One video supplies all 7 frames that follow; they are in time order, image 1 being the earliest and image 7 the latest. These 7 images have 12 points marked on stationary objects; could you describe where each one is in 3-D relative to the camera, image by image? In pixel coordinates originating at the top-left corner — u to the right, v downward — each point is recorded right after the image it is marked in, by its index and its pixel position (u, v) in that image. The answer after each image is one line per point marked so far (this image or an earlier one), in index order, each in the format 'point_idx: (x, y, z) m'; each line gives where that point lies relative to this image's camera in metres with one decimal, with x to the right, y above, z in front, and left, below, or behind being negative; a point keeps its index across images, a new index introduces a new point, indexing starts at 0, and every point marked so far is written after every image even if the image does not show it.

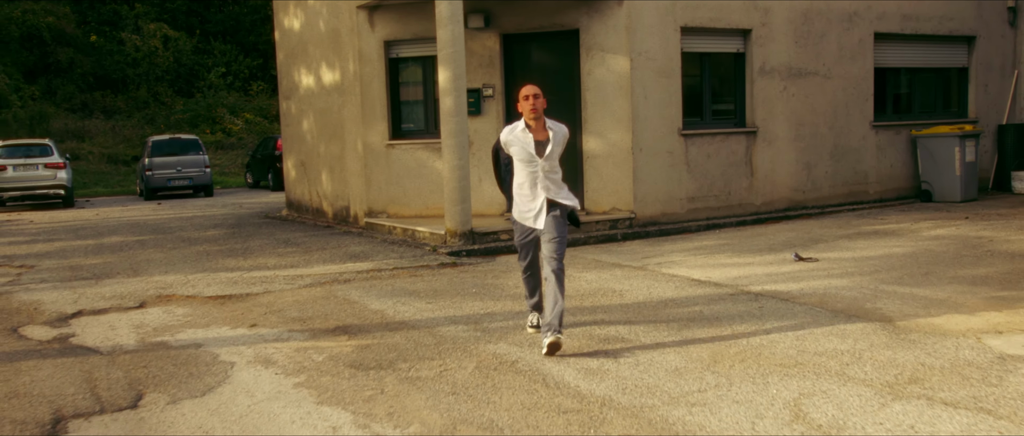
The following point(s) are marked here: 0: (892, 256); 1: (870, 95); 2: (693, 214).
0: (+3.2, -0.3, +9.3) m
1: (+4.4, +1.5, +13.9) m
2: (+2.0, 0.0, +12.2) m
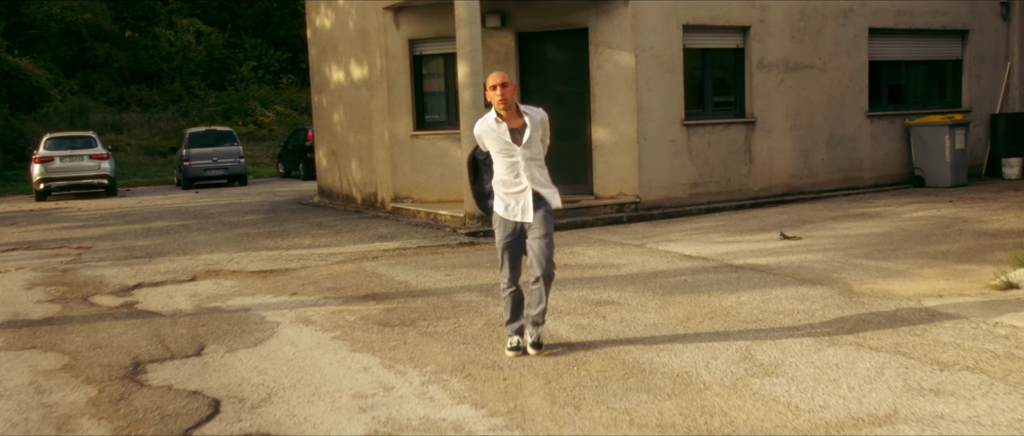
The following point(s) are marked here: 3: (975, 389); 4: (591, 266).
0: (+3.3, -0.1, +10.2) m
1: (+4.6, +1.7, +14.8) m
2: (+2.1, +0.2, +13.2) m
3: (+2.0, -0.7, +4.8) m
4: (+0.6, -0.4, +8.9) m
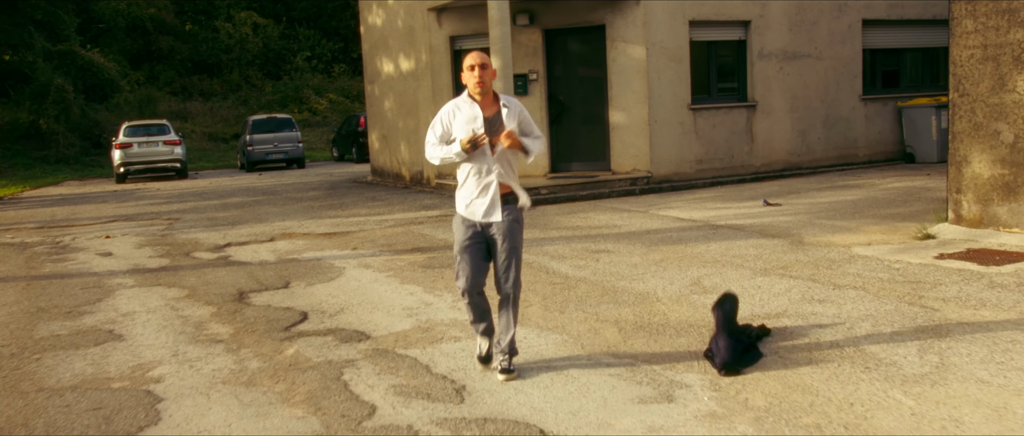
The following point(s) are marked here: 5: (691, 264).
0: (+3.5, +0.2, +12.0) m
1: (+5.1, +2.1, +16.5) m
2: (+2.5, +0.6, +15.0) m
3: (+2.0, -0.5, +6.6) m
4: (+0.8, -0.1, +10.8) m
5: (+1.3, -0.3, +8.2) m
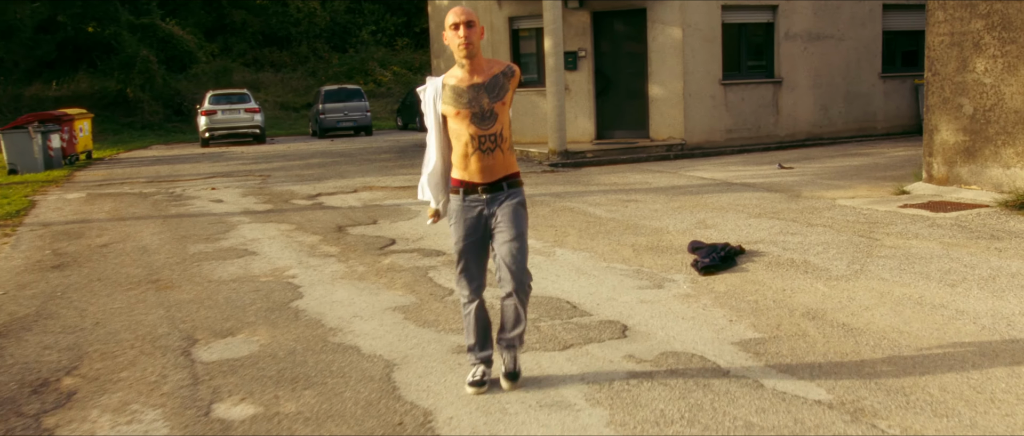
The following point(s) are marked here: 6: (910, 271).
0: (+4.1, +0.6, +13.8) m
1: (+5.9, +2.7, +18.1) m
2: (+3.3, +1.1, +16.8) m
3: (+2.3, -0.1, +8.5) m
4: (+1.4, +0.4, +12.7) m
5: (+1.7, +0.1, +10.1) m
6: (+2.4, -0.3, +6.7) m
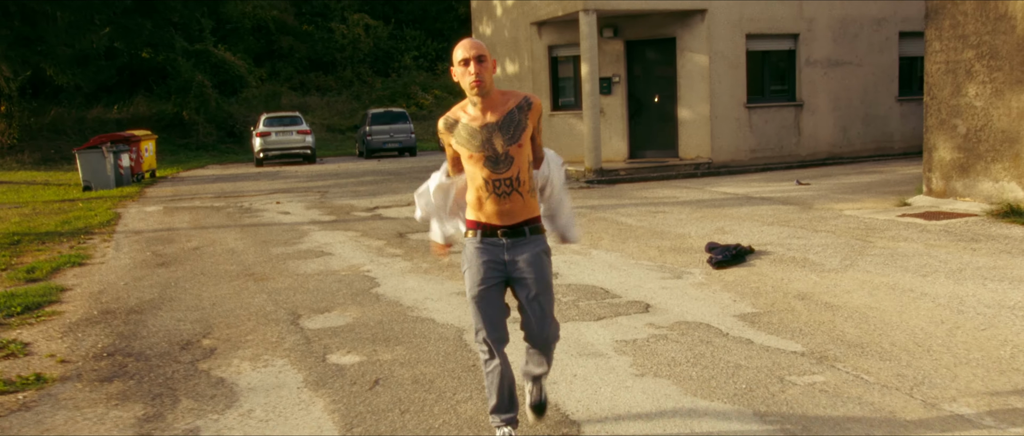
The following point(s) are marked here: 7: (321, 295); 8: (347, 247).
0: (+4.6, +0.5, +15.0) m
1: (+6.6, +2.4, +19.3) m
2: (+3.9, +0.9, +18.0) m
3: (+2.7, -0.1, +9.7) m
4: (+1.9, +0.3, +14.0) m
5: (+2.1, 0.0, +11.4) m
6: (+2.7, -0.3, +8.0) m
7: (-1.3, -0.5, +7.8) m
8: (-1.5, -0.3, +10.6) m
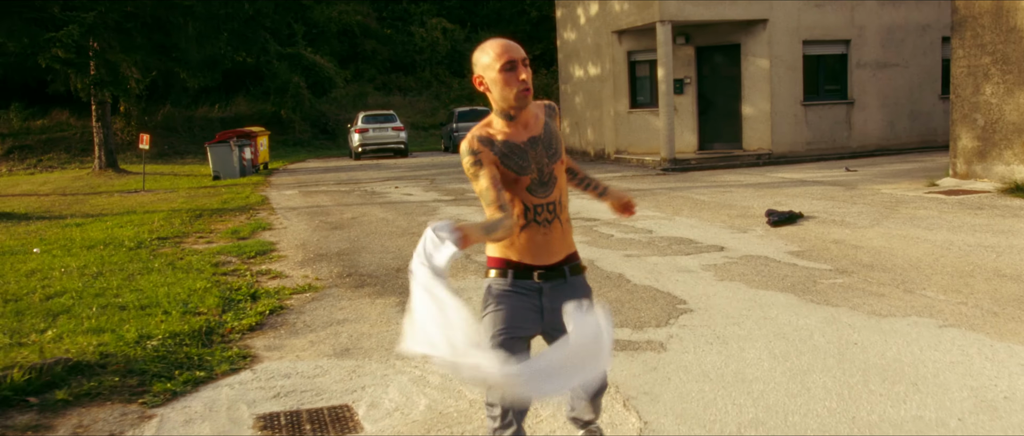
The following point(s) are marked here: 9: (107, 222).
0: (+6.0, +0.8, +17.3) m
1: (+8.1, +2.7, +21.5) m
2: (+5.4, +1.2, +20.4) m
3: (+3.7, +0.1, +12.2) m
4: (+3.2, +0.5, +16.5) m
5: (+3.3, +0.3, +13.8) m
6: (+3.7, -0.1, +10.4) m
7: (-0.3, -0.2, +10.4) m
8: (-0.4, 0.0, +13.2) m
9: (-5.4, -0.1, +15.0) m
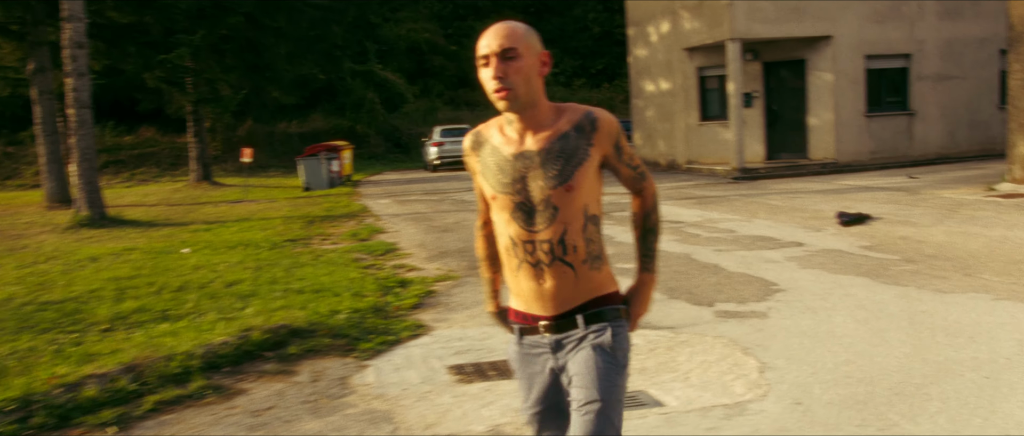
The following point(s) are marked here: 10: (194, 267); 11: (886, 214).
0: (+7.3, +0.7, +18.4) m
1: (+9.7, +2.6, +22.5) m
2: (+6.9, +1.1, +21.5) m
3: (+4.8, +0.1, +13.3) m
4: (+4.5, +0.5, +17.7) m
5: (+4.5, +0.2, +15.0) m
6: (+4.7, 0.0, +11.6) m
7: (+0.7, -0.3, +11.8) m
8: (+0.8, 0.0, +14.6) m
9: (-4.1, -0.1, +16.6) m
10: (-3.2, -0.5, +11.2) m
11: (+4.3, 0.0, +12.9) m
